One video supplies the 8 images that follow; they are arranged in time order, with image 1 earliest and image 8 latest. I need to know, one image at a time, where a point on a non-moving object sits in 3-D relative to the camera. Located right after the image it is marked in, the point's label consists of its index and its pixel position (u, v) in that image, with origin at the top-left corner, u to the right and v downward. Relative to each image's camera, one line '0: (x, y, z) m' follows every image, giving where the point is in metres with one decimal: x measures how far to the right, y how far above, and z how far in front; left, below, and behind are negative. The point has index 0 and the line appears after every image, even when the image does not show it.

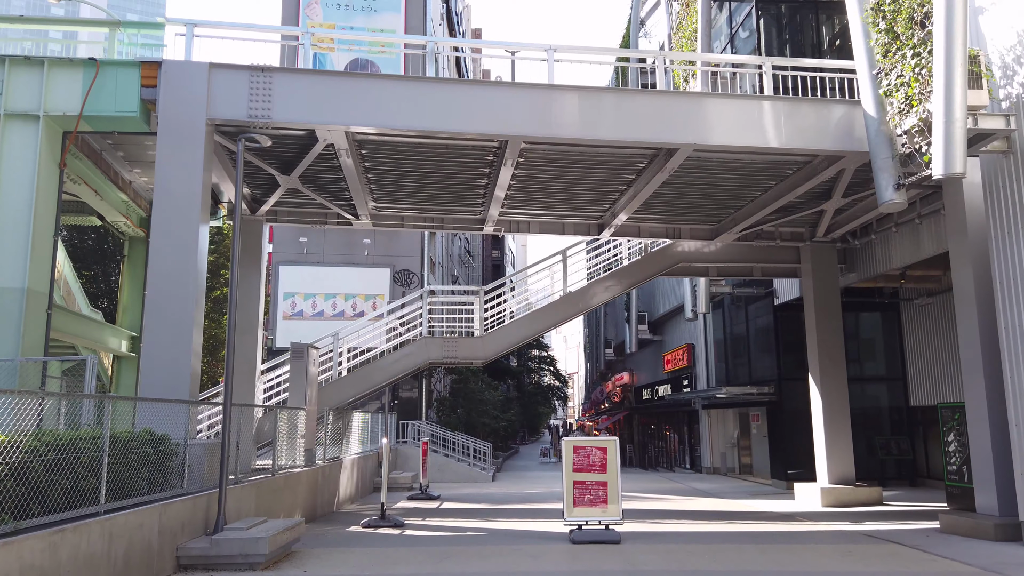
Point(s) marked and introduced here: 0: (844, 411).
0: (+7.0, -2.6, +16.1) m
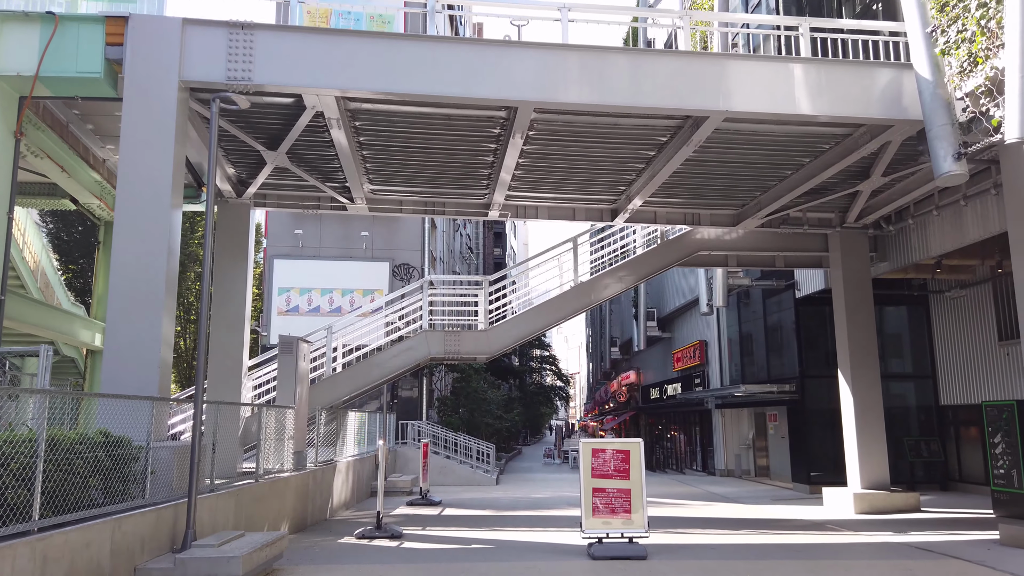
0: (+7.1, -2.4, +14.9) m
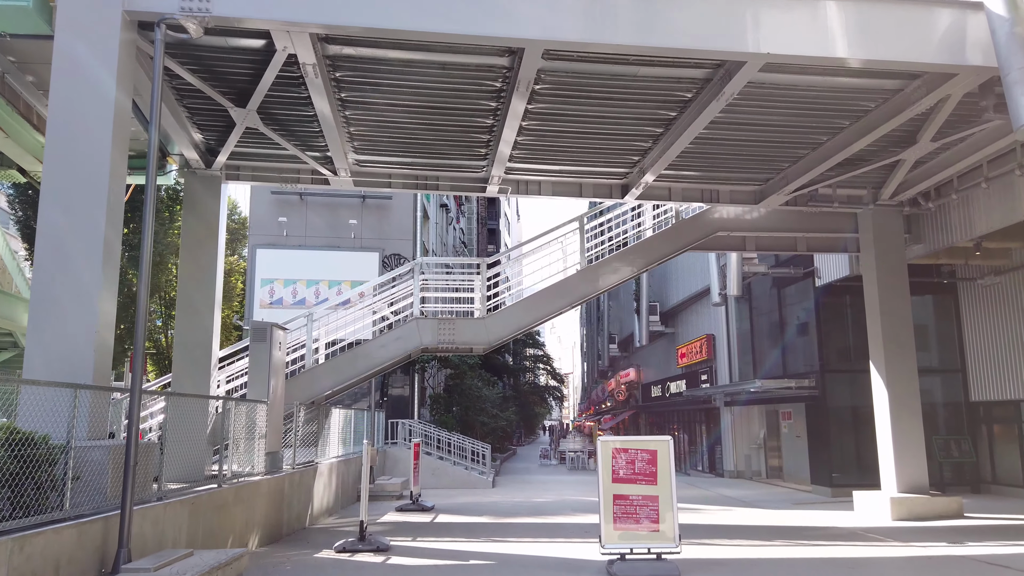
0: (+7.1, -2.1, +13.5) m
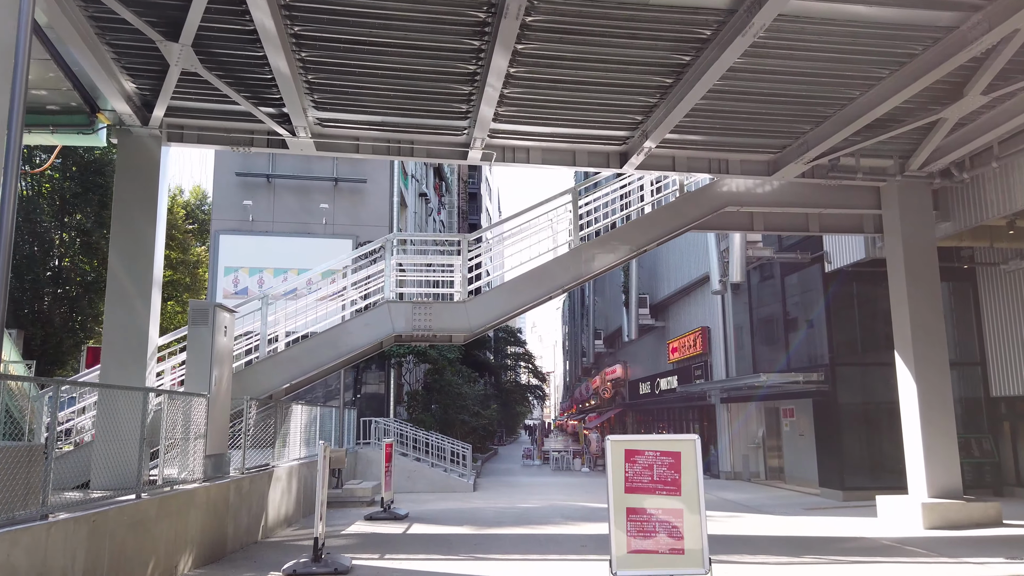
0: (+6.9, -1.8, +12.1) m
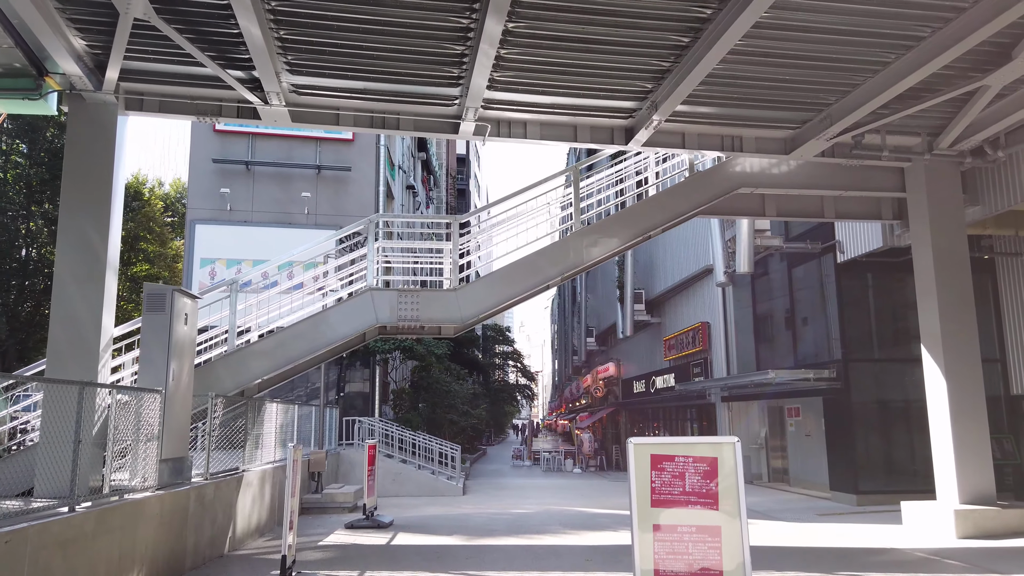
0: (+6.8, -1.6, +11.1) m
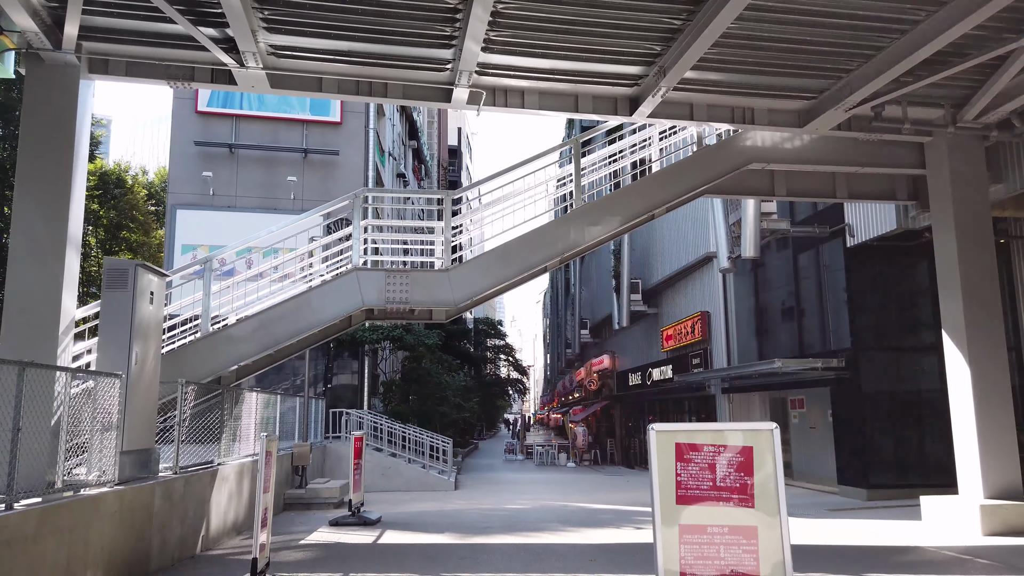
0: (+6.7, -1.4, +10.5) m
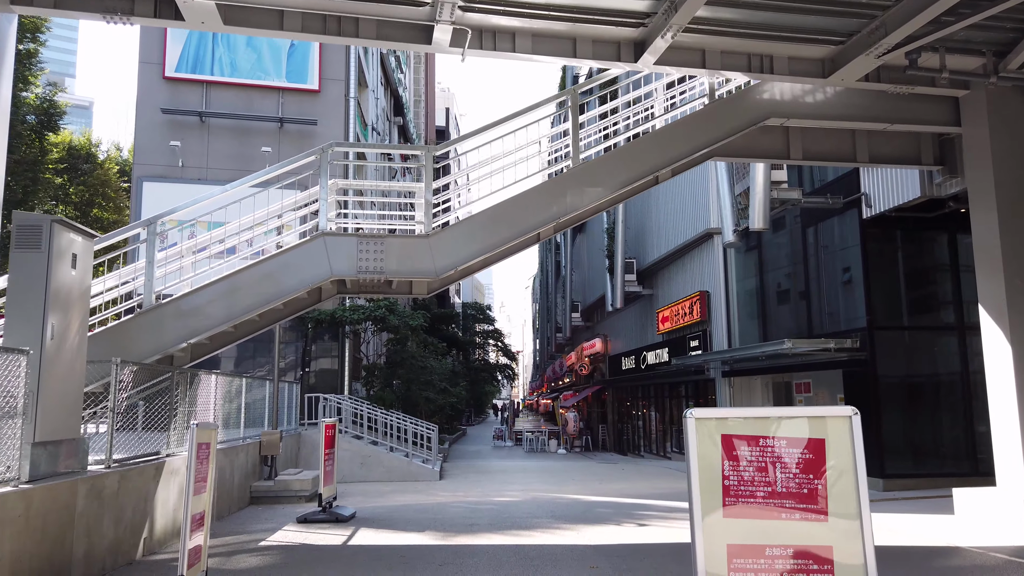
0: (+6.6, -1.0, +9.4) m
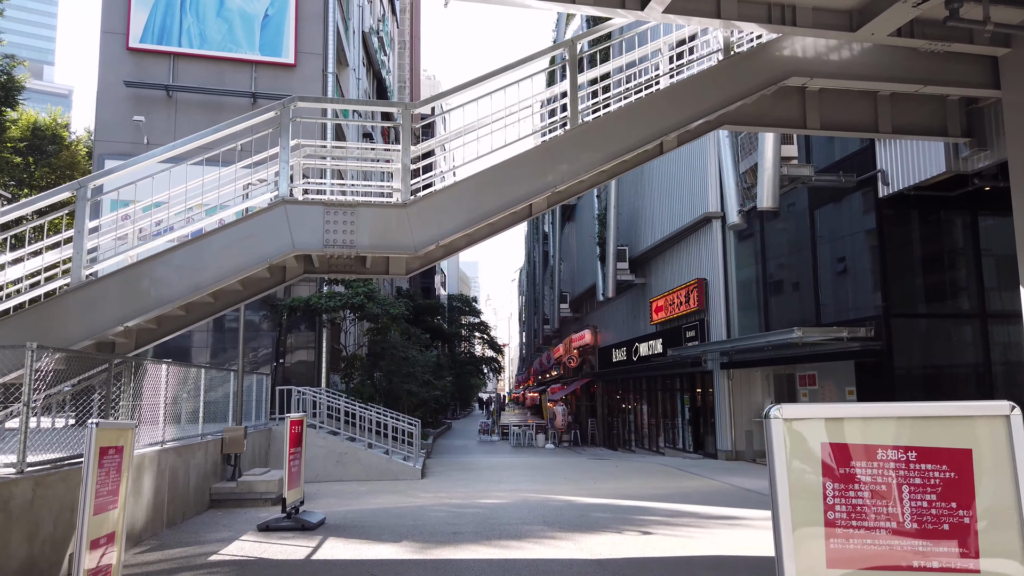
0: (+6.5, -0.8, +8.4) m
